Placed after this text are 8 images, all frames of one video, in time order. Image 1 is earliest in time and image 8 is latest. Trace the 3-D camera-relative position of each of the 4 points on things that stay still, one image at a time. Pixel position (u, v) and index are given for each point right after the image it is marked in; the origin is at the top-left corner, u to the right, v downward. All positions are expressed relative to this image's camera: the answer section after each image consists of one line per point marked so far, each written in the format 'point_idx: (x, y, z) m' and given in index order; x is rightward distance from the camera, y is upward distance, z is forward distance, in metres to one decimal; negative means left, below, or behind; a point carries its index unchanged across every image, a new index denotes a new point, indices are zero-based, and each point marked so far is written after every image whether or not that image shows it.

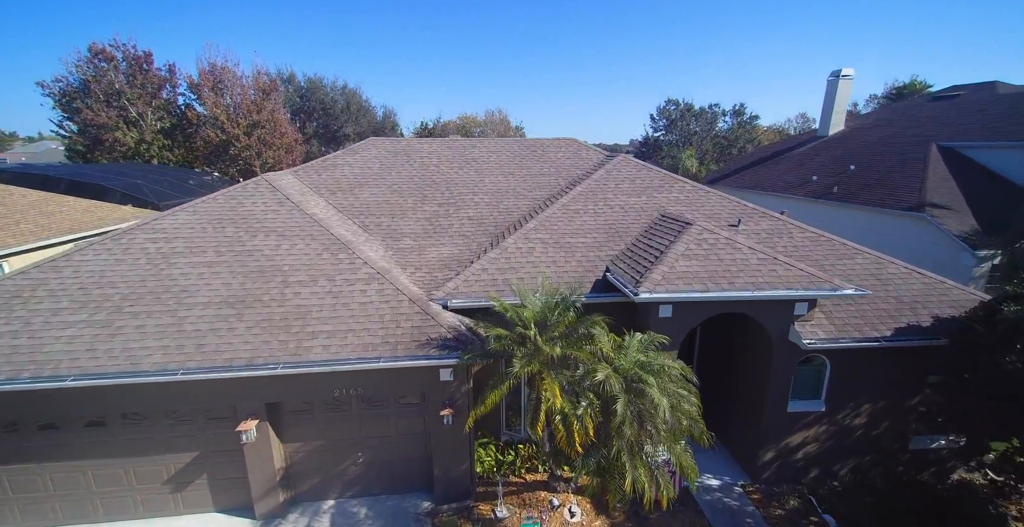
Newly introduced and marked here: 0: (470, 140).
0: (-1.1, +3.1, +11.5) m
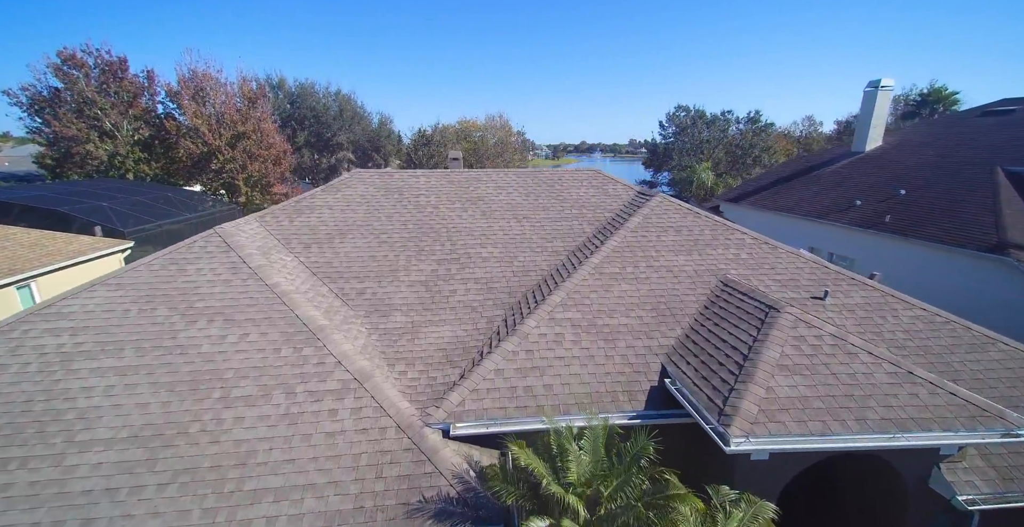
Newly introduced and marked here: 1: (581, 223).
0: (-0.8, +1.9, +9.7) m
1: (+1.2, +0.7, +8.3) m
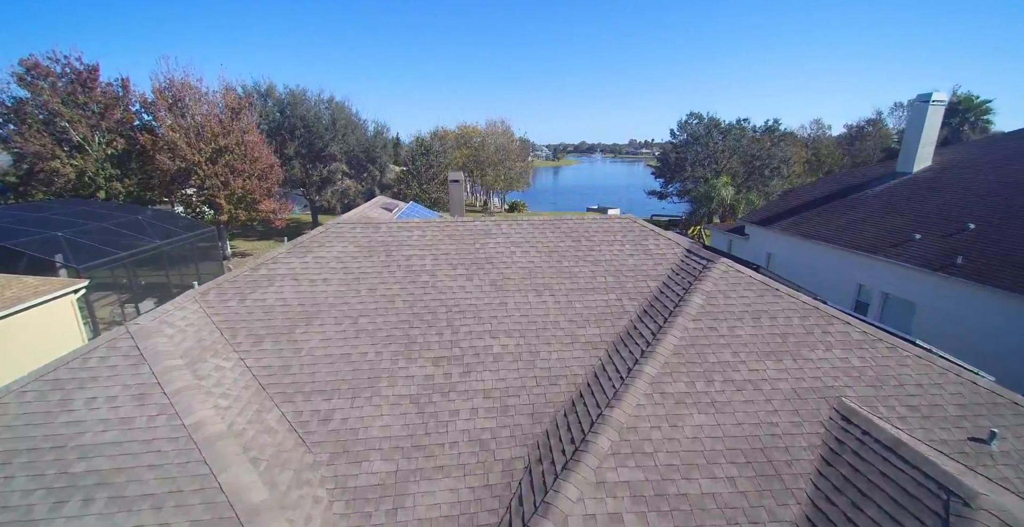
0: (-0.5, +0.7, +7.8) m
1: (+1.5, -0.5, +6.5) m
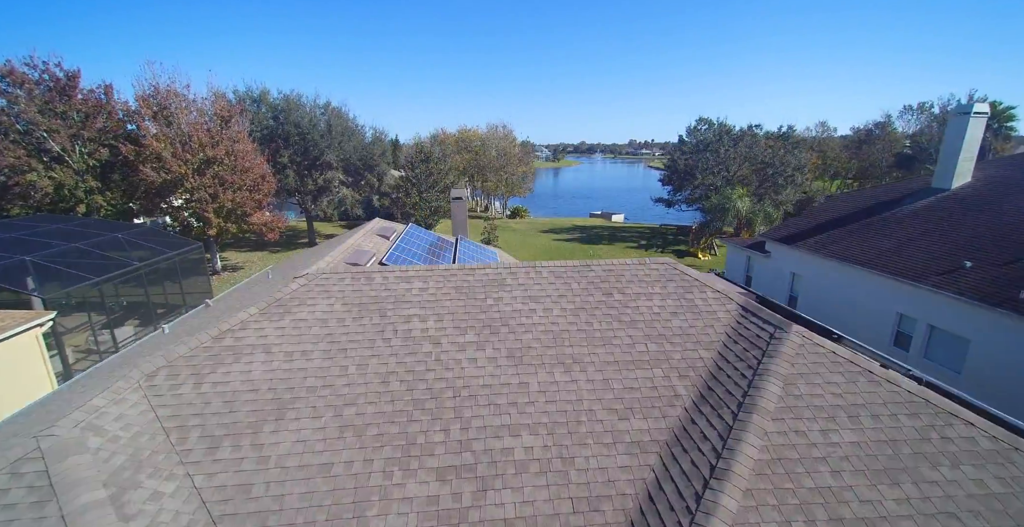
0: (-0.3, 0.0, +6.5) m
1: (+1.7, -1.3, +5.2) m
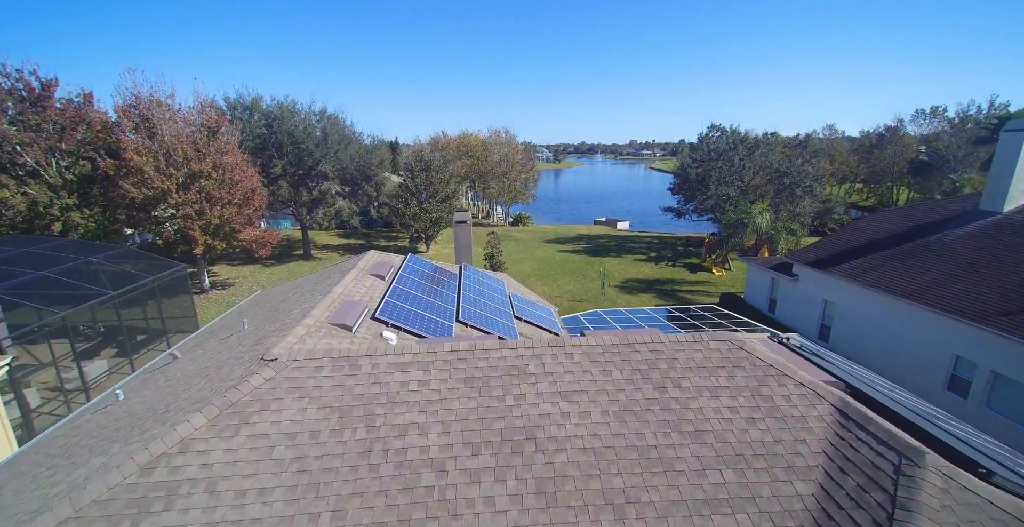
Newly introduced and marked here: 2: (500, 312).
0: (0.0, -0.9, +5.2) m
1: (+2.0, -2.2, +3.9) m
2: (-0.3, -1.2, +11.1) m
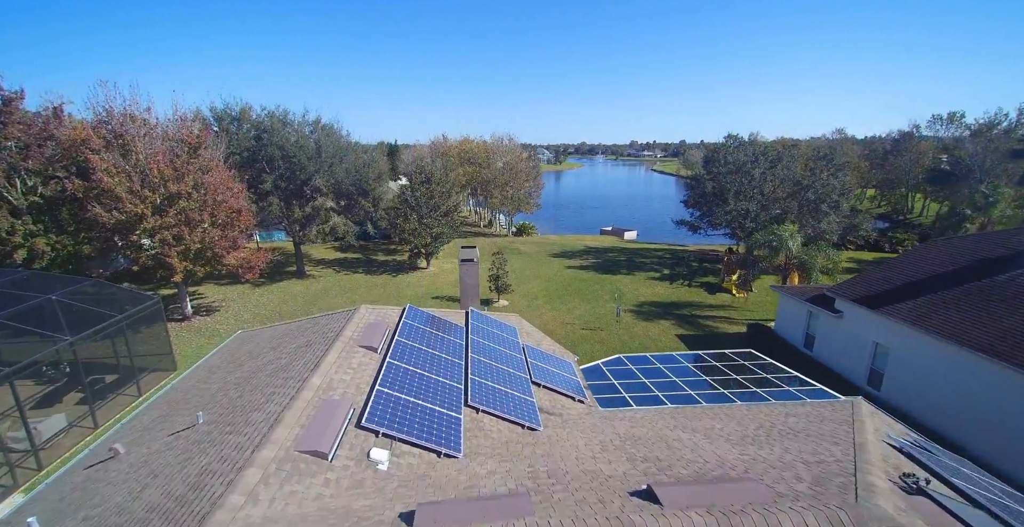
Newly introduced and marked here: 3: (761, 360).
0: (+0.3, -2.1, +3.4) m
1: (+2.4, -3.3, +2.1) m
2: (+0.1, -2.4, +9.3) m
3: (+7.2, -2.9, +13.3) m
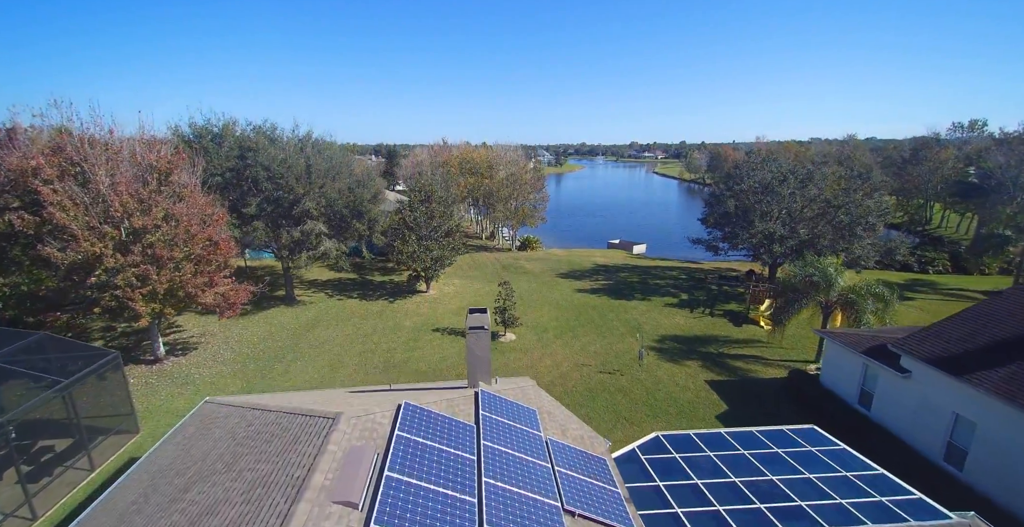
0: (+0.8, -3.6, +1.2) m
1: (+2.8, -4.8, -0.1) m
2: (+0.5, -3.9, +7.1) m
3: (+7.6, -4.4, +11.1) m
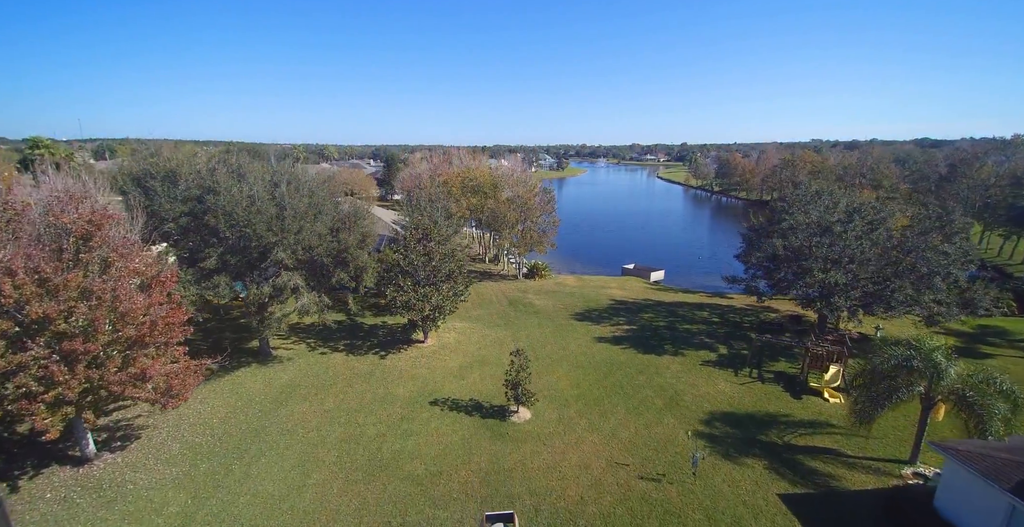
0: (+1.4, -6.2, -2.8) m
1: (+3.4, -7.4, -4.1) m
2: (+1.1, -6.5, +3.1) m
3: (+8.3, -7.0, +7.1) m
